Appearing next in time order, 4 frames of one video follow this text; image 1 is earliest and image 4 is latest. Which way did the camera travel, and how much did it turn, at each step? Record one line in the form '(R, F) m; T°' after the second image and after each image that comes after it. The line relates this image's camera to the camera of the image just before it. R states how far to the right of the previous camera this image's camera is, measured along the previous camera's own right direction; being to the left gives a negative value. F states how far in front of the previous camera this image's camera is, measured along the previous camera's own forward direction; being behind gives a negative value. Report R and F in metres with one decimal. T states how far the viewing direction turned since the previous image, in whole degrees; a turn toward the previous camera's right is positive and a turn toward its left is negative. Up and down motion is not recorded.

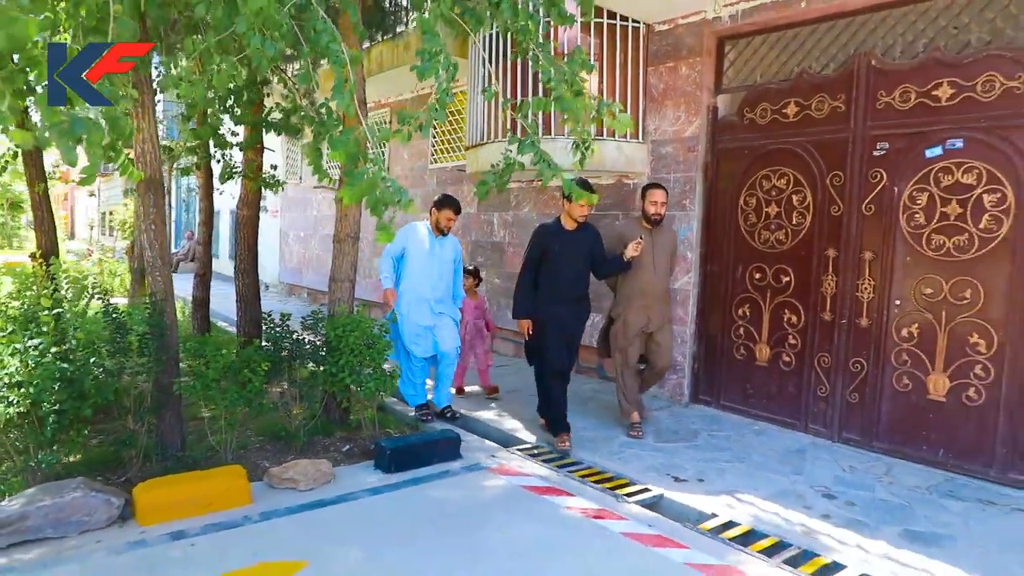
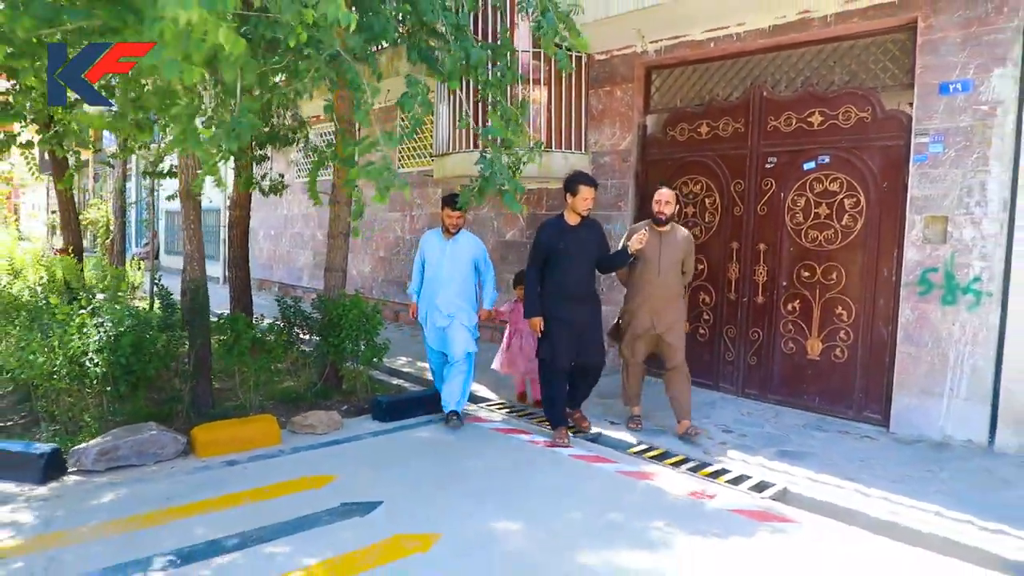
(-0.1, -1.1) m; +4°
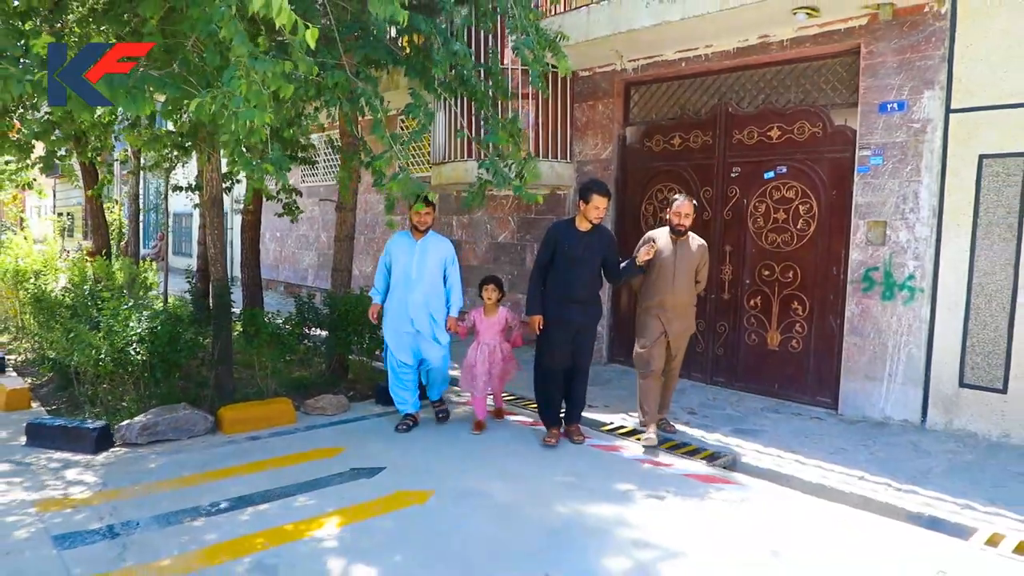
(+0.1, -0.6) m; 0°
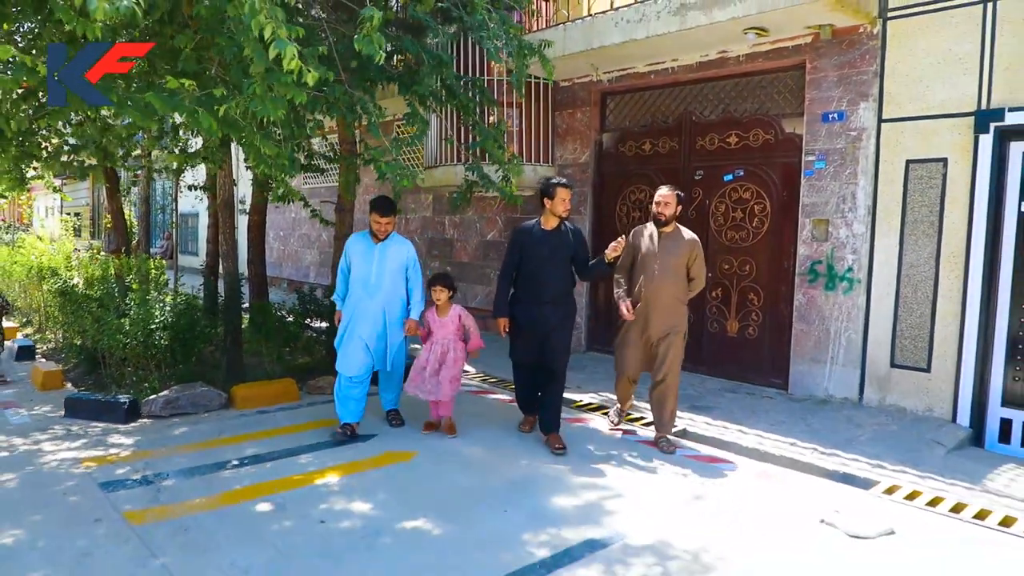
(+0.2, -0.6) m; 0°
